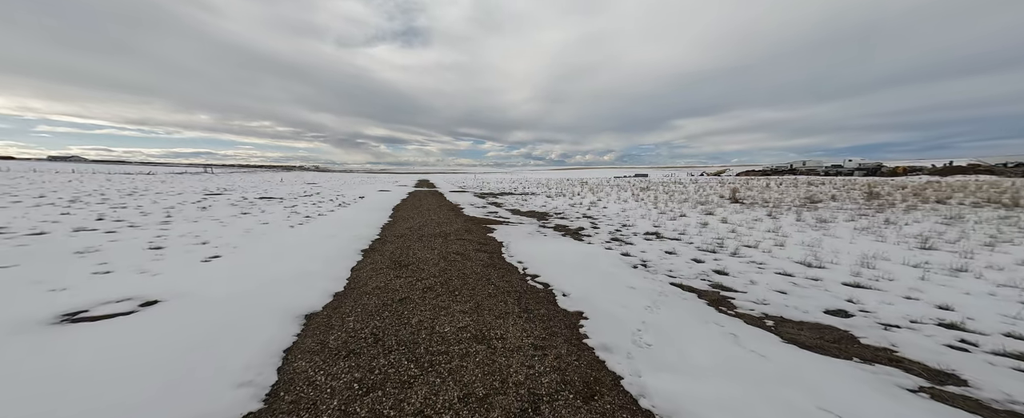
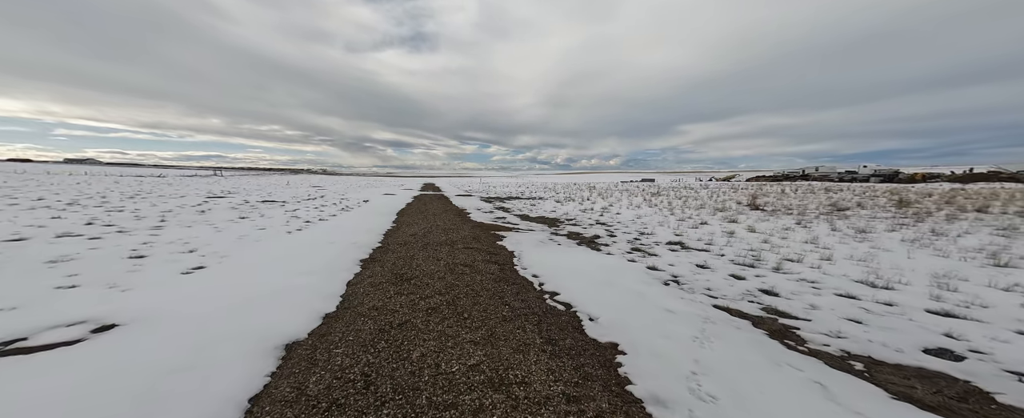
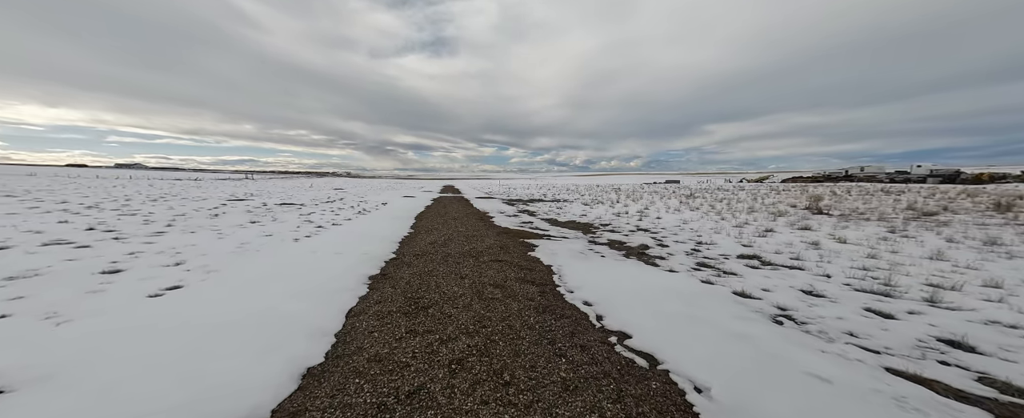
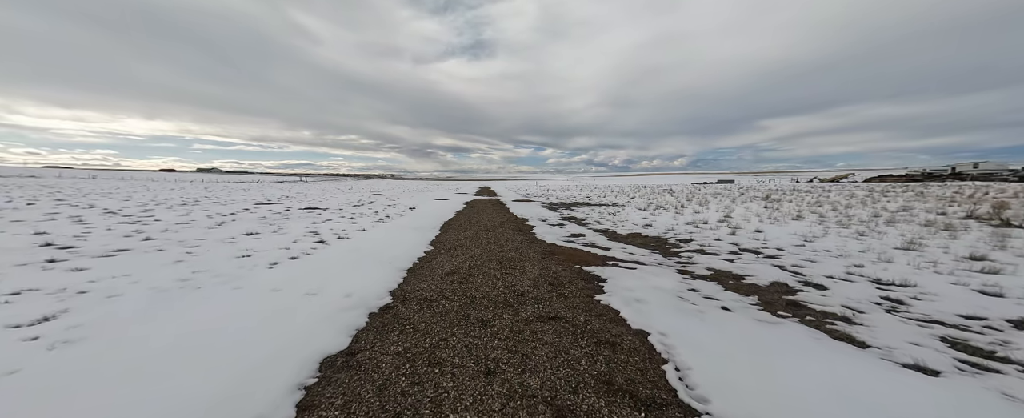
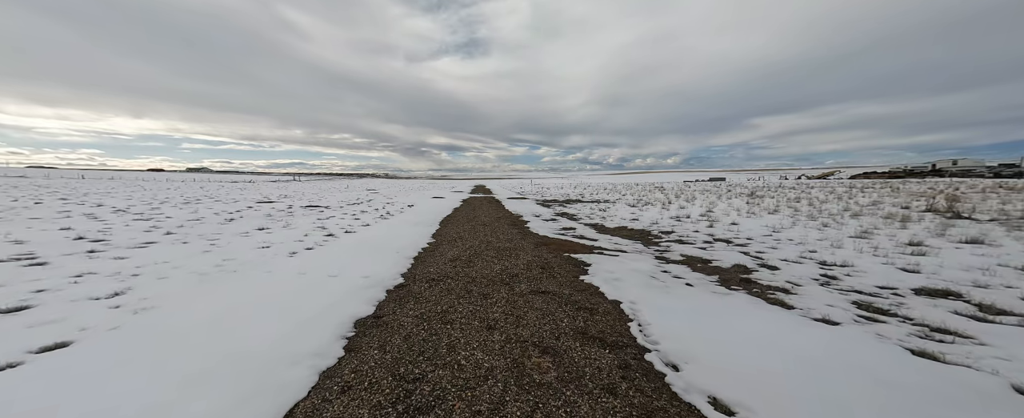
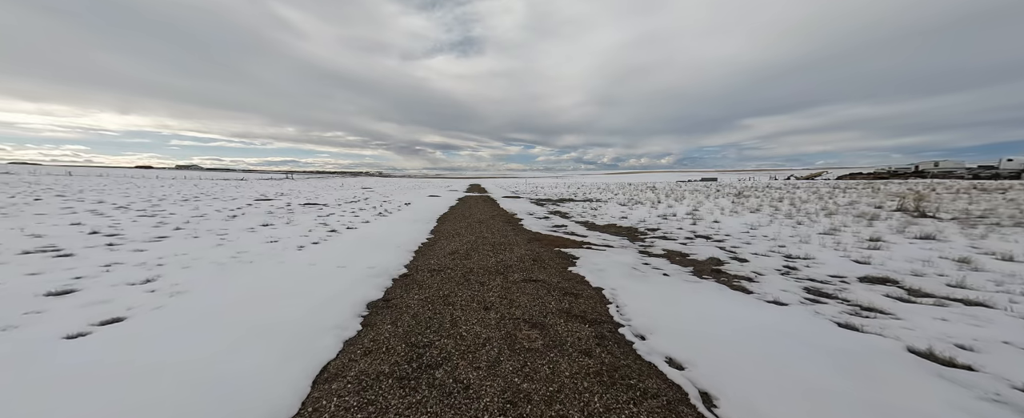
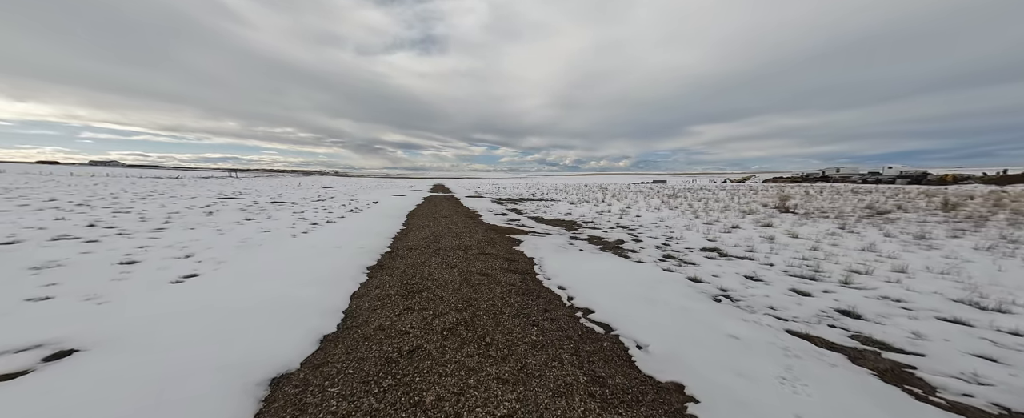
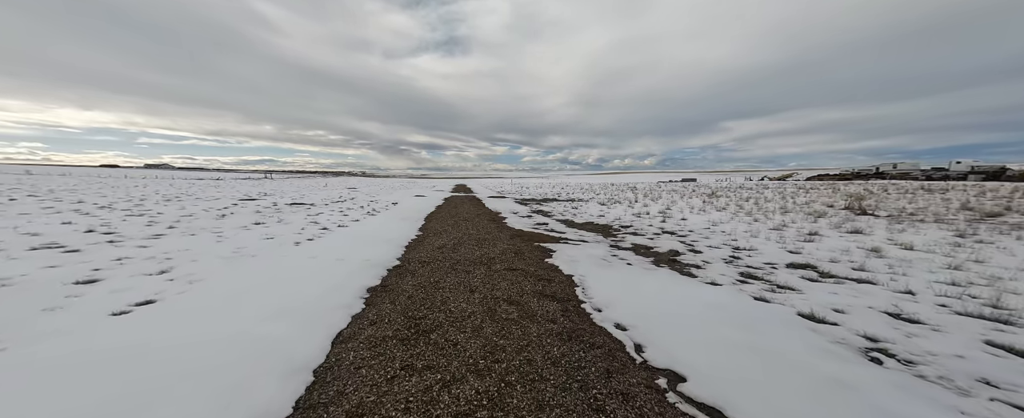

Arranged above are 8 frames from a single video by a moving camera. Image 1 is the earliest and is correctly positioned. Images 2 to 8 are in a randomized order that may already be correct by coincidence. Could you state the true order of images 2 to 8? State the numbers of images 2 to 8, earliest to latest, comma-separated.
2, 7, 3, 8, 6, 5, 4
